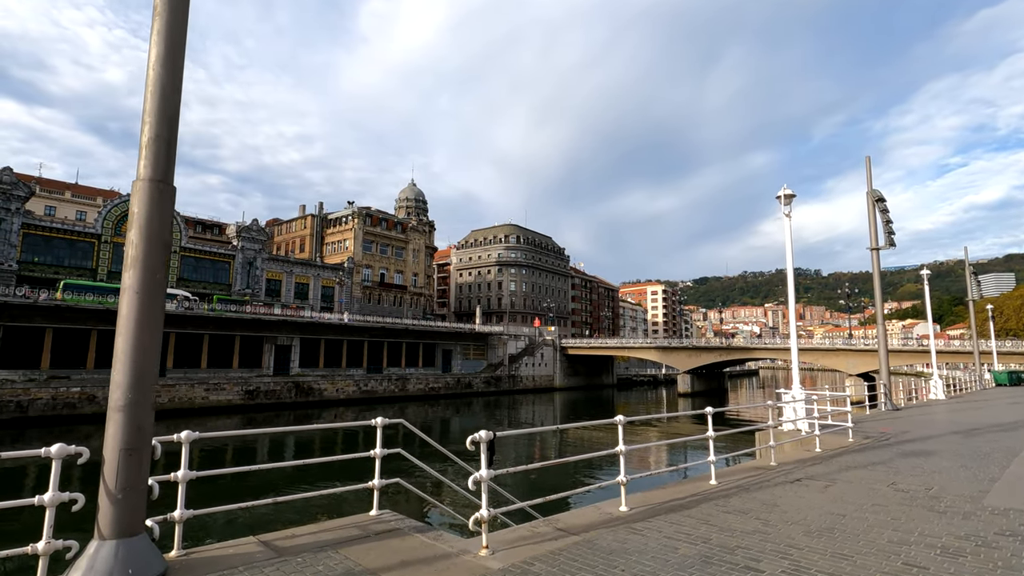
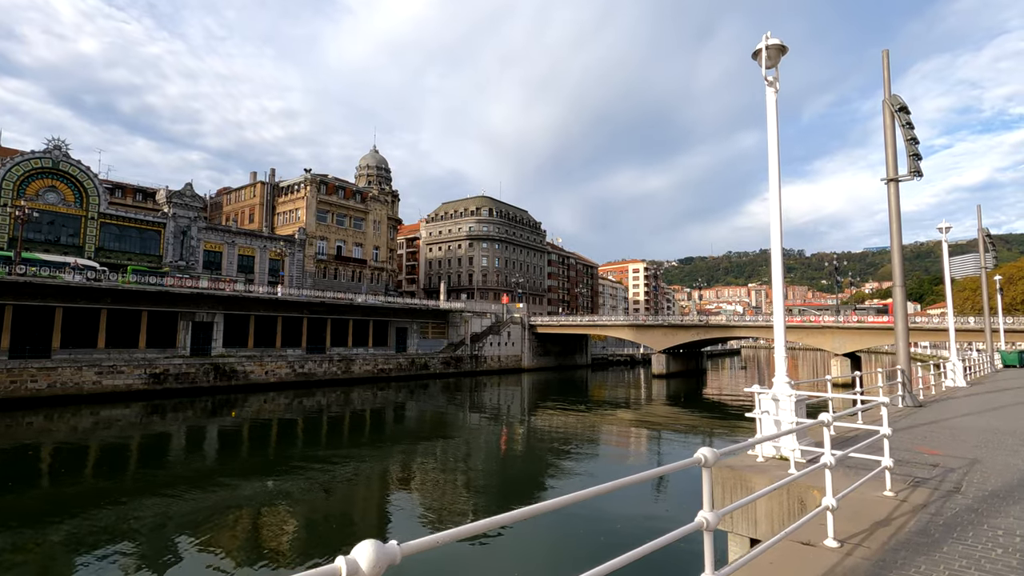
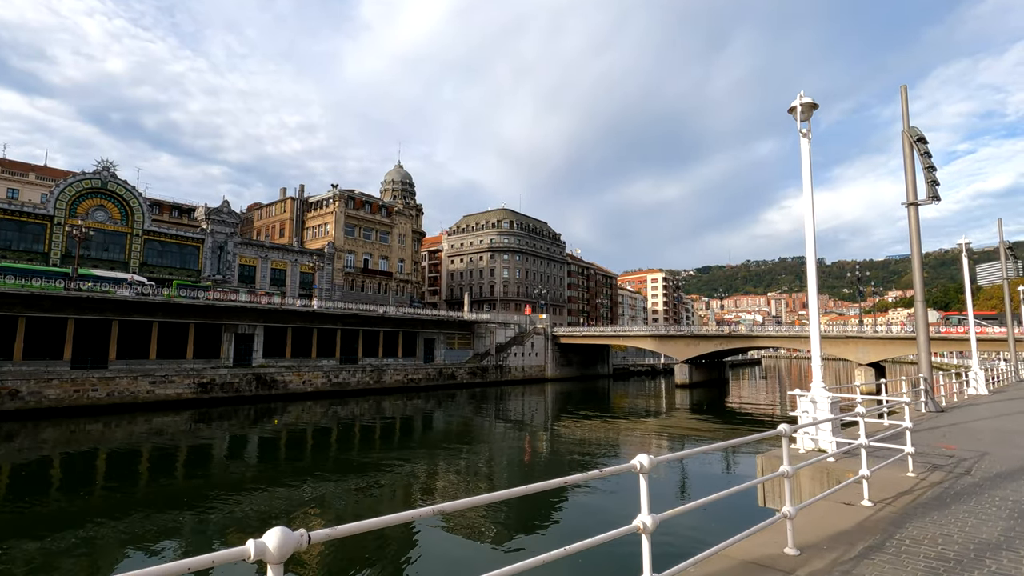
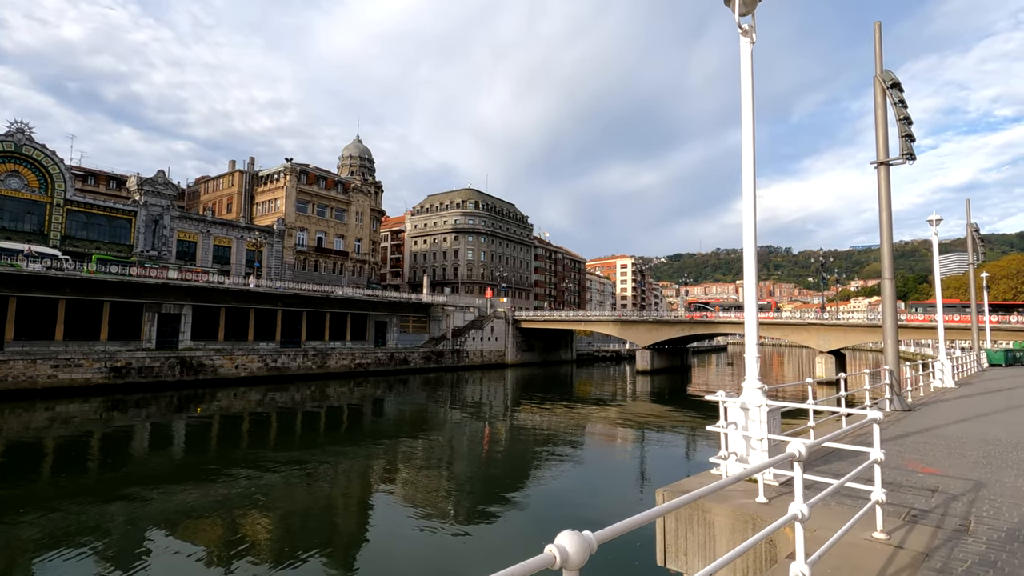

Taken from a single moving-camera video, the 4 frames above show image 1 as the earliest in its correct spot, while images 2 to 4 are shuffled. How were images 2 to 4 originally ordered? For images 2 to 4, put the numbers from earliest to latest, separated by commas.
3, 2, 4
